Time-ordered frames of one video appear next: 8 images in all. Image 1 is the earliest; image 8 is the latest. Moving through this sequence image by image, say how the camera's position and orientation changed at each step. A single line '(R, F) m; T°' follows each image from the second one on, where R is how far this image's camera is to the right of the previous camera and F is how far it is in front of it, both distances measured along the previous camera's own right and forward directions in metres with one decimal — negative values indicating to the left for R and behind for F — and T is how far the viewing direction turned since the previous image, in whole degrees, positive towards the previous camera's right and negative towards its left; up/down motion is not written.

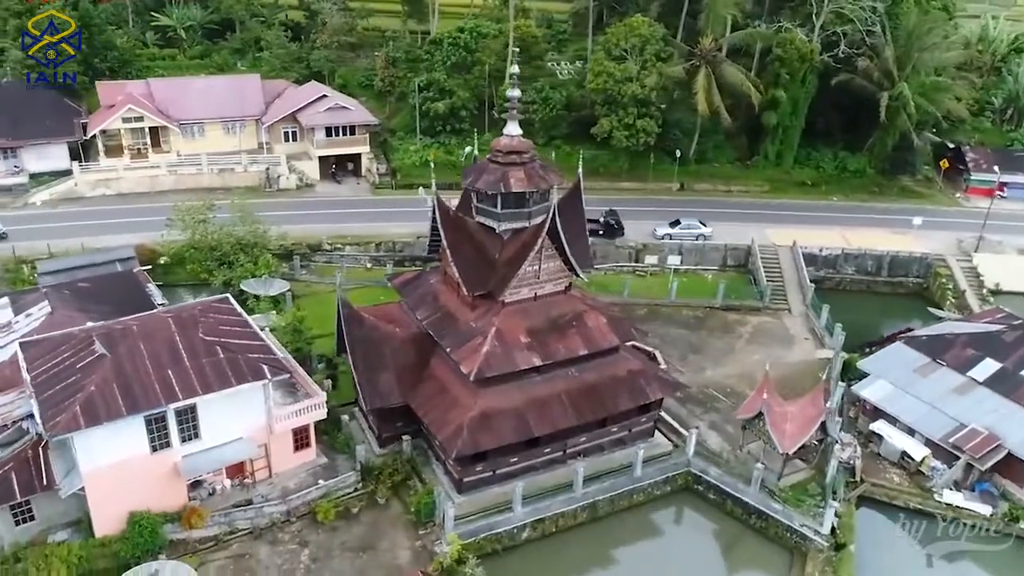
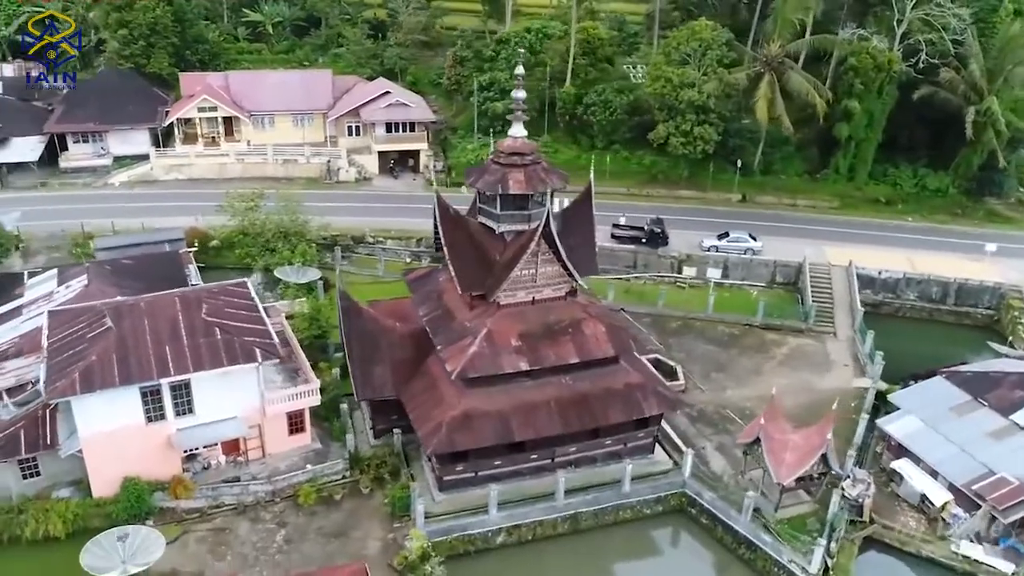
(+3.9, +0.4) m; -8°
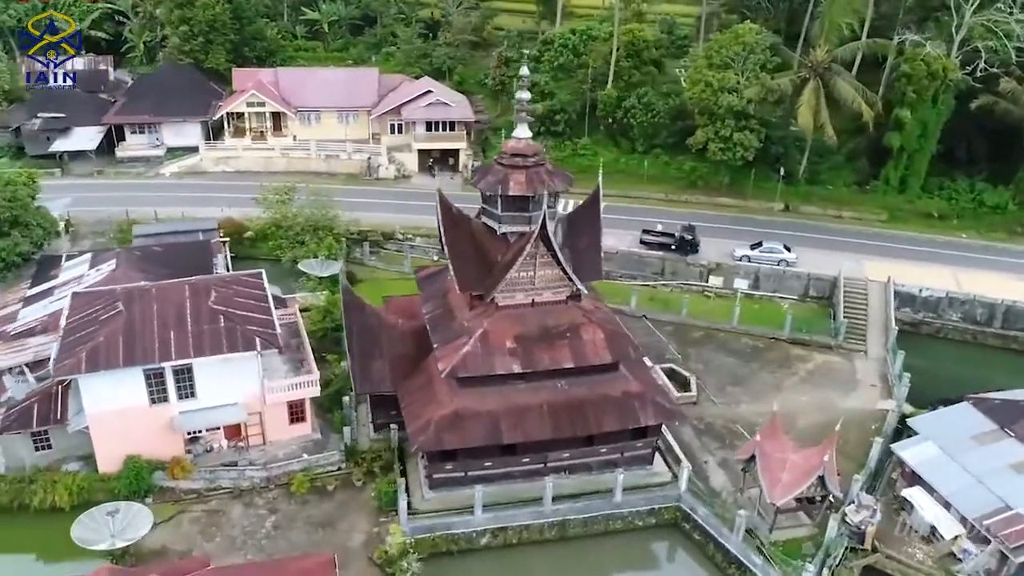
(+2.5, +0.2) m; -5°
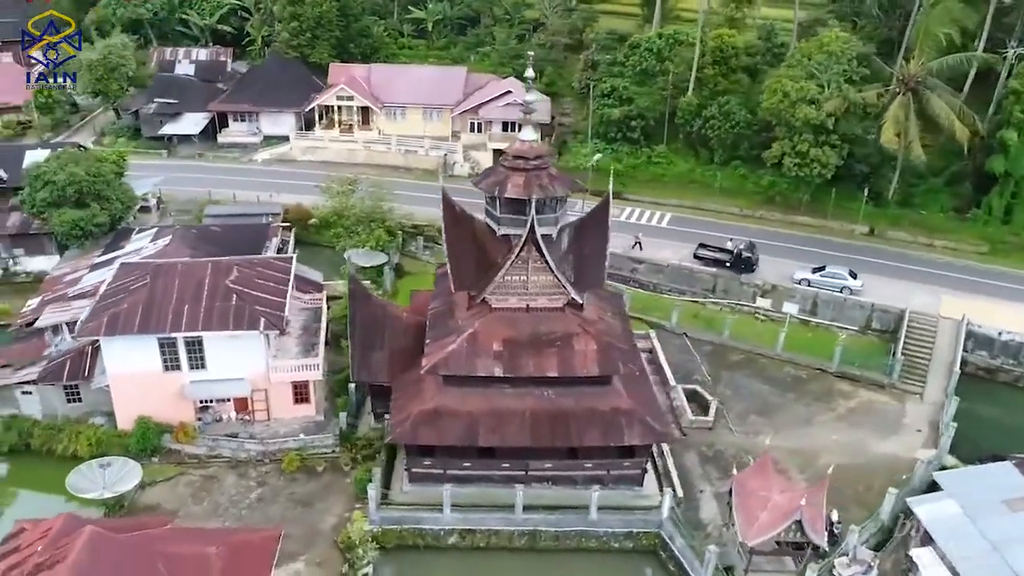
(+5.0, +0.7) m; -10°
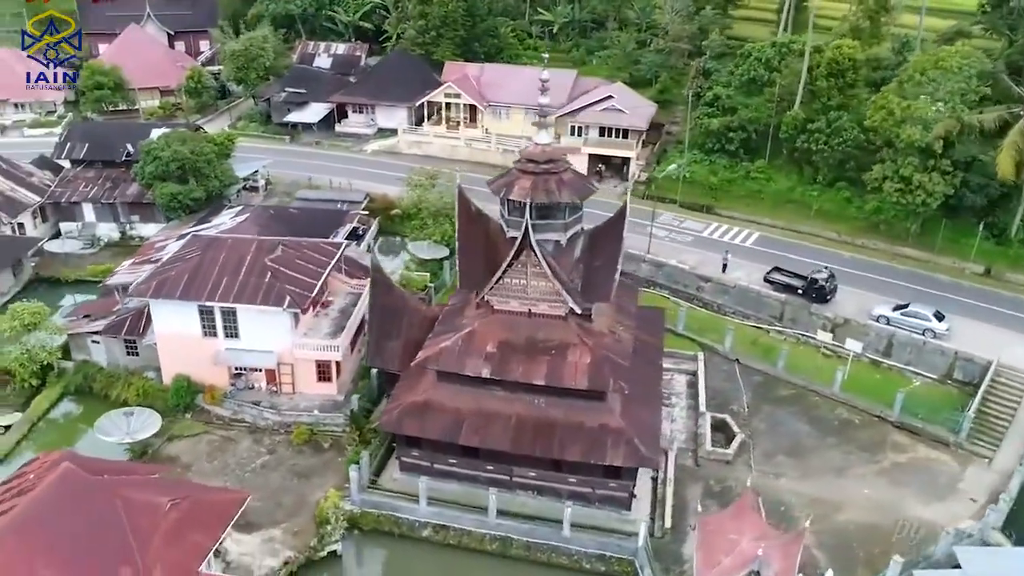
(+5.6, +0.8) m; -12°
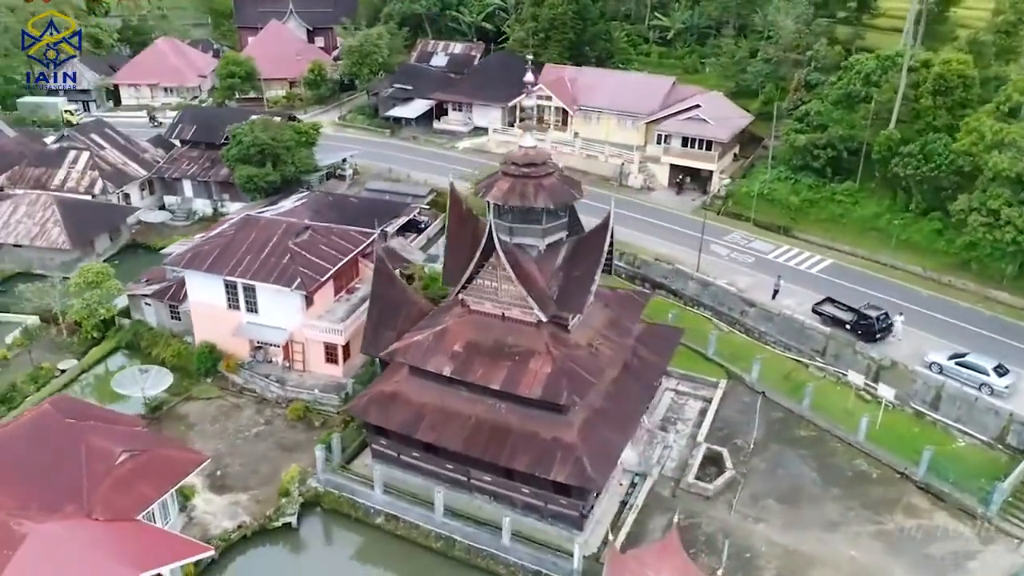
(+6.4, +0.9) m; -12°
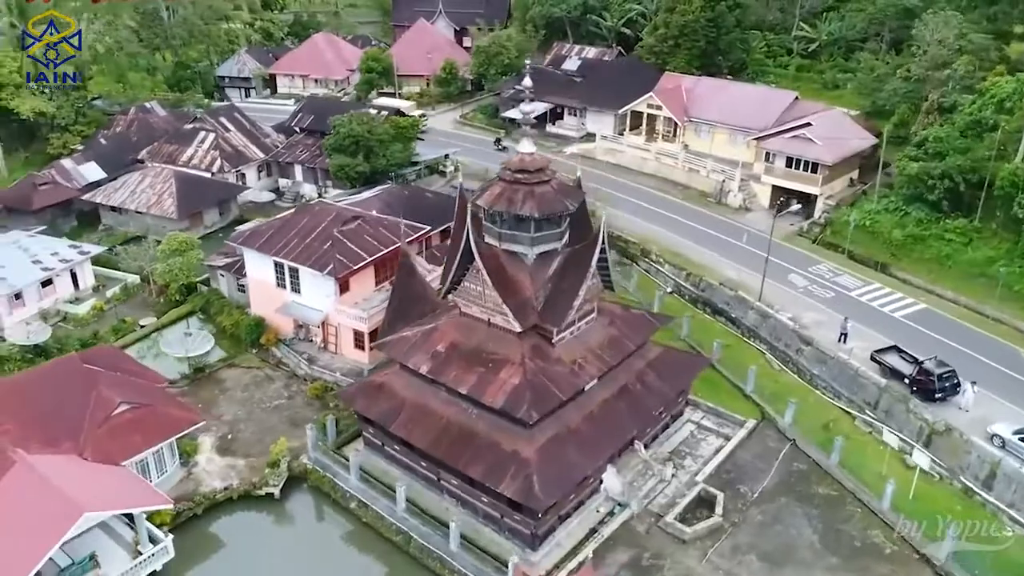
(+6.4, +1.1) m; -13°
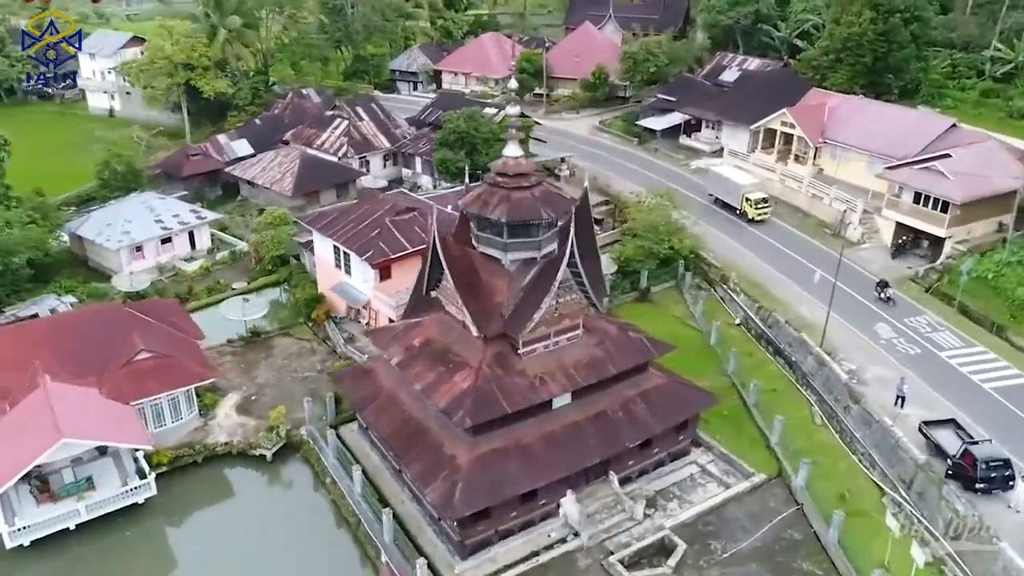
(+7.7, +1.6) m; -16°
